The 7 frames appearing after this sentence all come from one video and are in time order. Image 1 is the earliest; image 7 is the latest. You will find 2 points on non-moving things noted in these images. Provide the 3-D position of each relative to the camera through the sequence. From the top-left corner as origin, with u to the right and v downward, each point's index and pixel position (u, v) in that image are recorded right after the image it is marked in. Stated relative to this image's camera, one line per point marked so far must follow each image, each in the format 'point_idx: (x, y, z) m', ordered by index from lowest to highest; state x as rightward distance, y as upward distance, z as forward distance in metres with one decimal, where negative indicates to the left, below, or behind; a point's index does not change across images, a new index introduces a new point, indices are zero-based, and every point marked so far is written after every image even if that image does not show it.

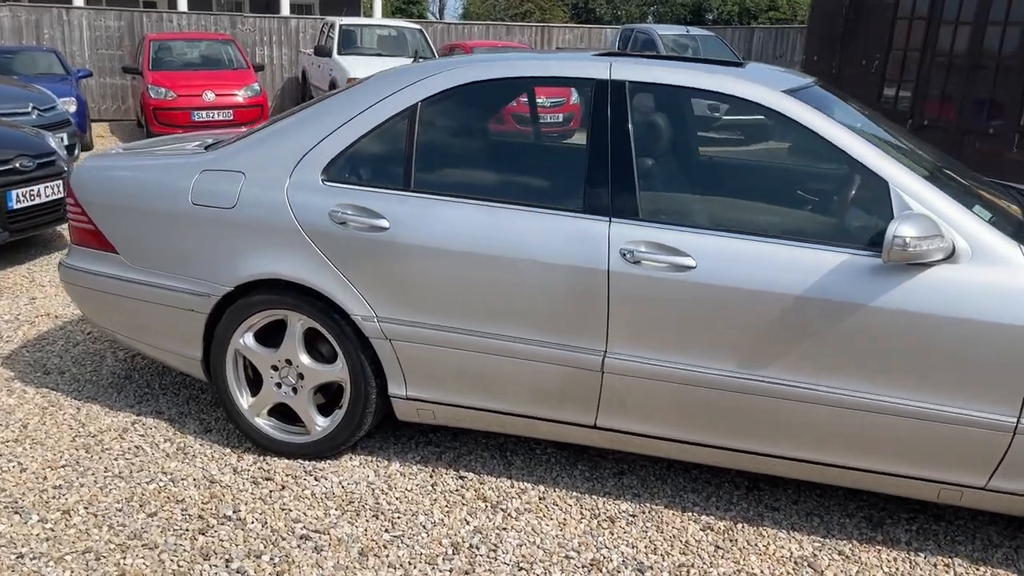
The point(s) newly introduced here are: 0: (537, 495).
0: (+0.1, -0.7, +3.1) m
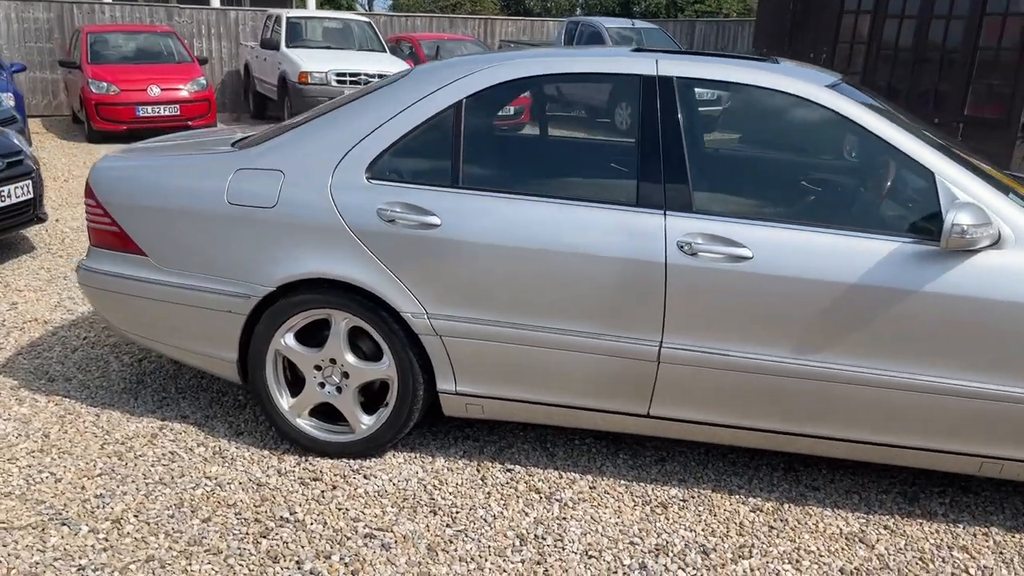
0: (+0.3, -0.7, +3.1) m
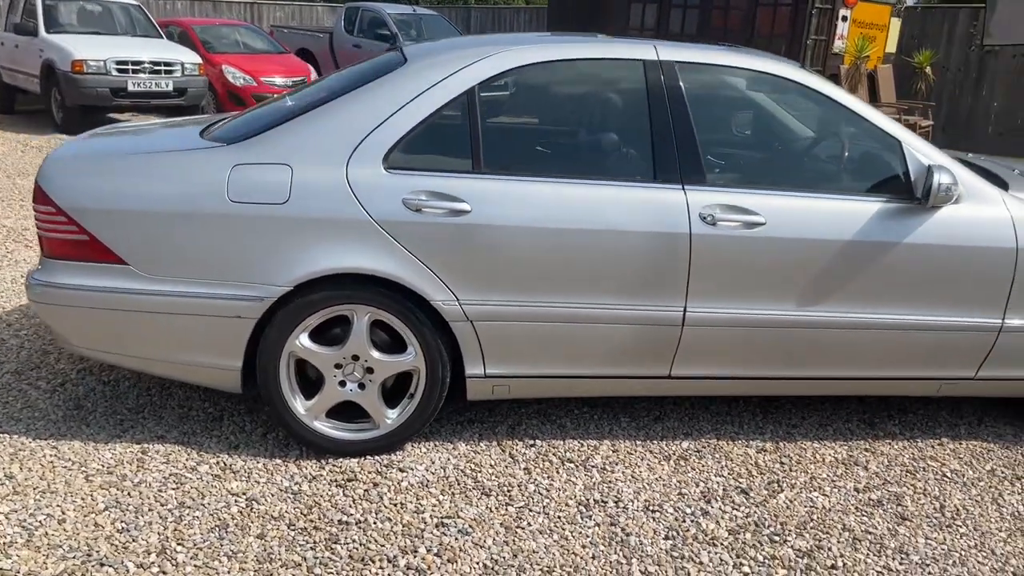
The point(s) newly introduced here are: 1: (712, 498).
0: (+0.4, -0.6, +3.3) m
1: (+0.7, -0.7, +3.0) m
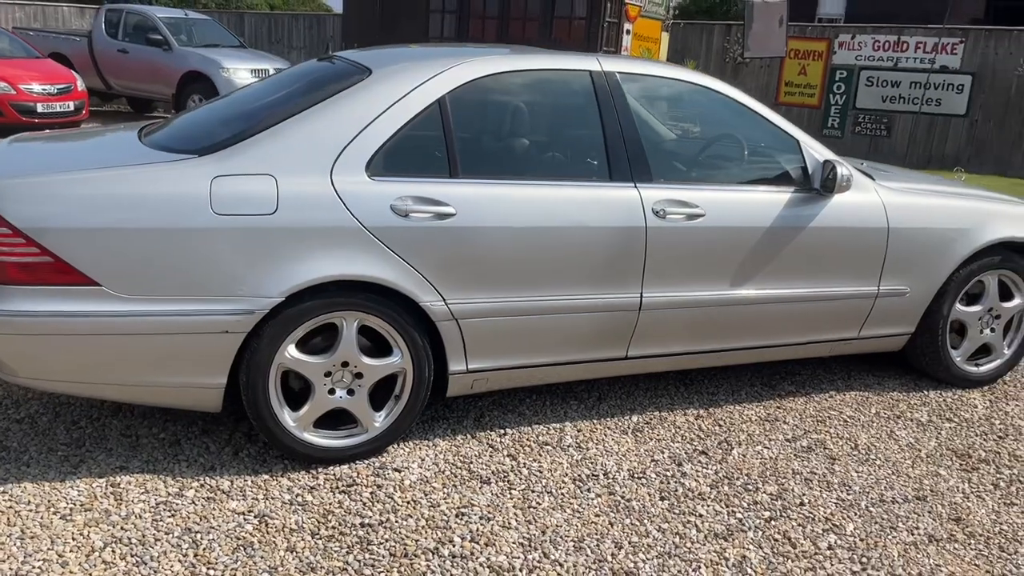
0: (+0.3, -0.6, +3.6) m
1: (+0.6, -0.7, +3.3) m
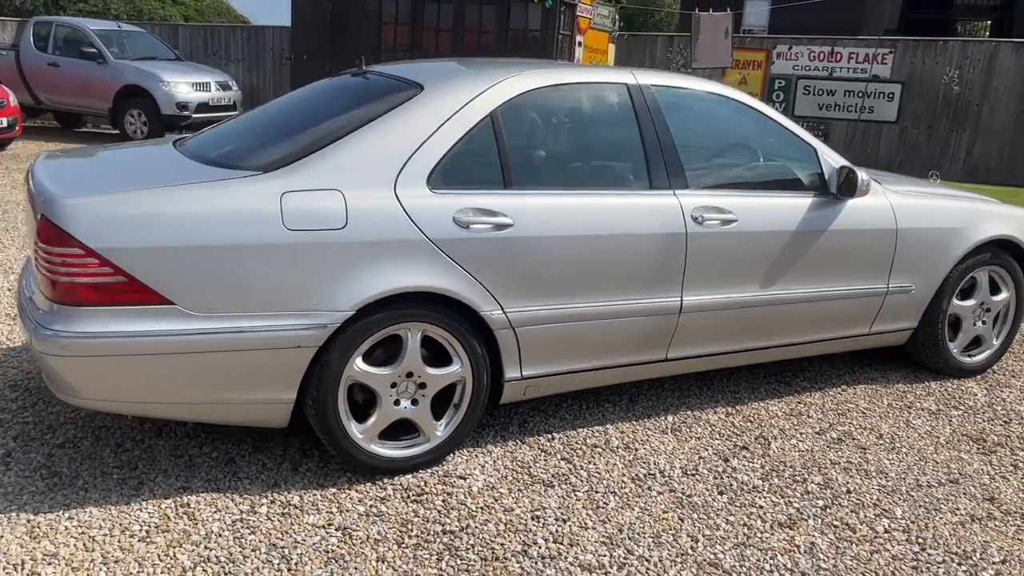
0: (+0.4, -0.6, +3.7) m
1: (+0.9, -0.7, +3.5) m
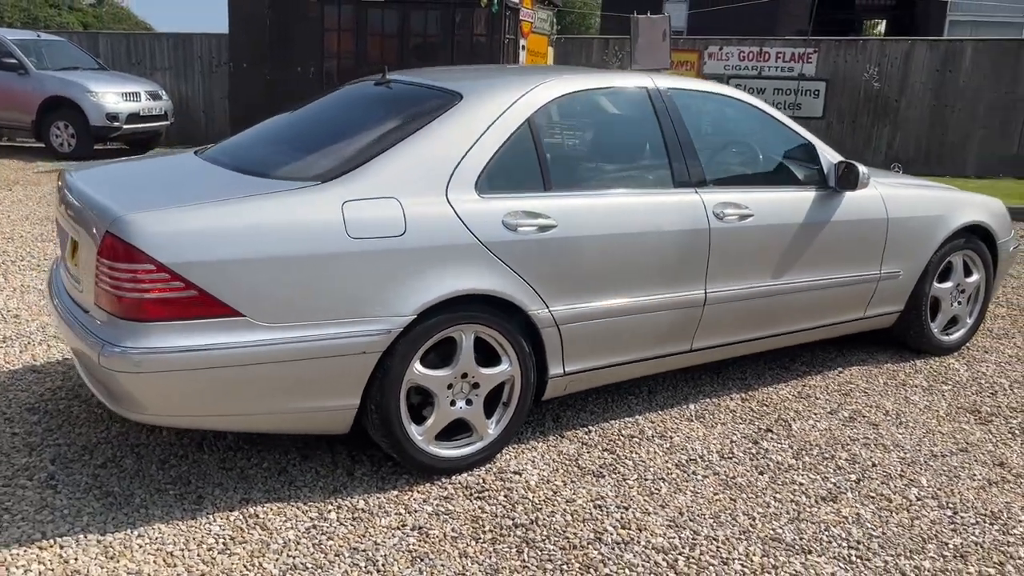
0: (+0.6, -0.6, +3.8) m
1: (+1.0, -0.6, +3.7) m
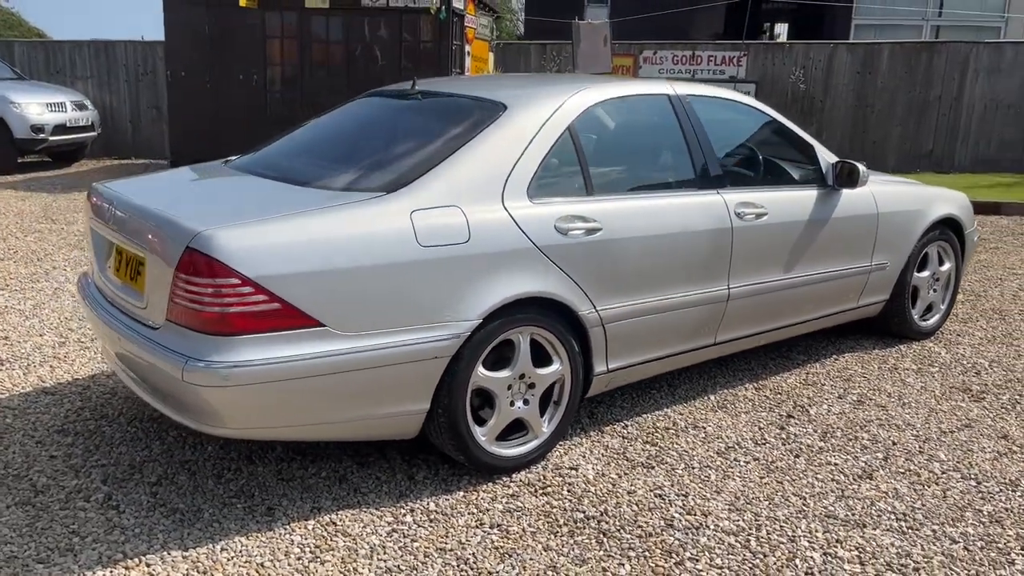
0: (+0.7, -0.6, +4.0) m
1: (+1.2, -0.6, +3.9) m
